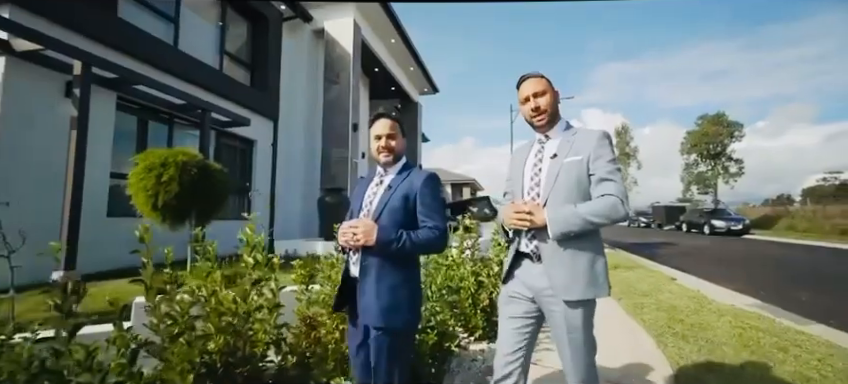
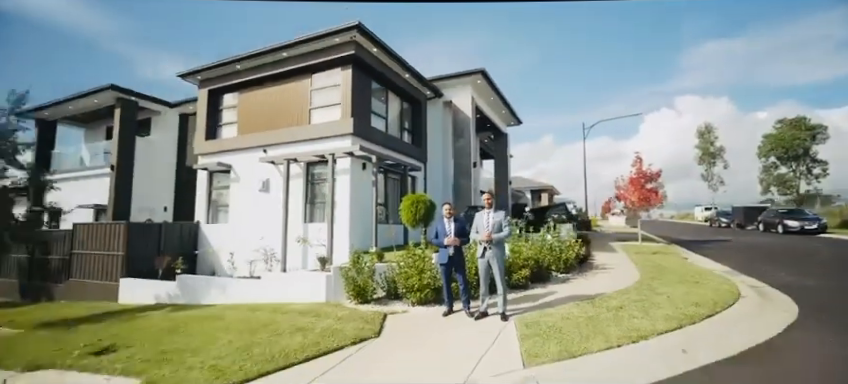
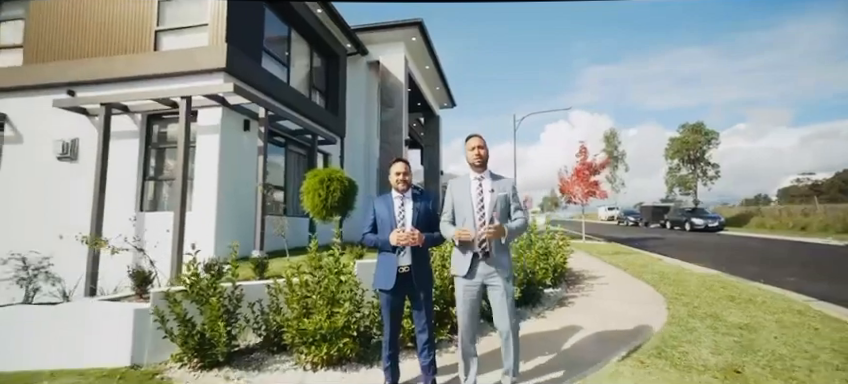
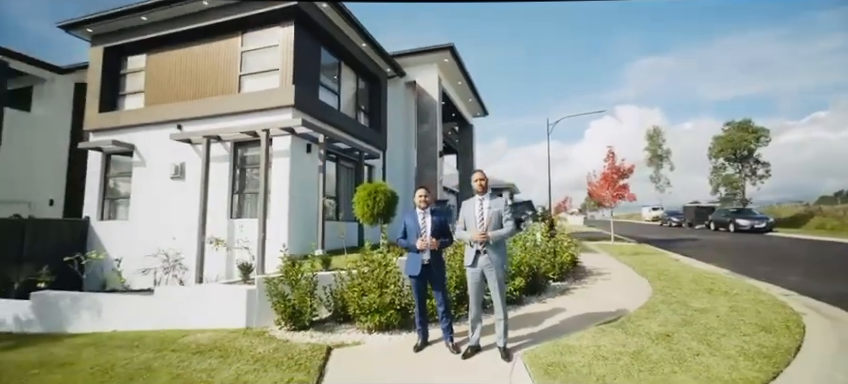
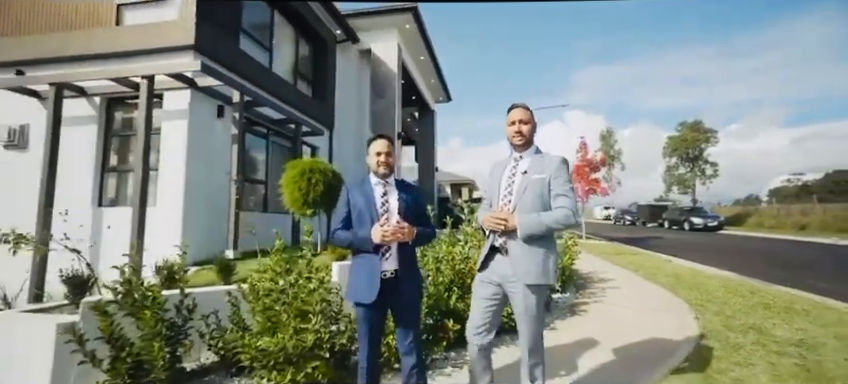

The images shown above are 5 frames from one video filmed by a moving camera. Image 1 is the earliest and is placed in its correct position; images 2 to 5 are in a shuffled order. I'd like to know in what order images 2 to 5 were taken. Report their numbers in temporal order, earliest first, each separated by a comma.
5, 3, 4, 2
